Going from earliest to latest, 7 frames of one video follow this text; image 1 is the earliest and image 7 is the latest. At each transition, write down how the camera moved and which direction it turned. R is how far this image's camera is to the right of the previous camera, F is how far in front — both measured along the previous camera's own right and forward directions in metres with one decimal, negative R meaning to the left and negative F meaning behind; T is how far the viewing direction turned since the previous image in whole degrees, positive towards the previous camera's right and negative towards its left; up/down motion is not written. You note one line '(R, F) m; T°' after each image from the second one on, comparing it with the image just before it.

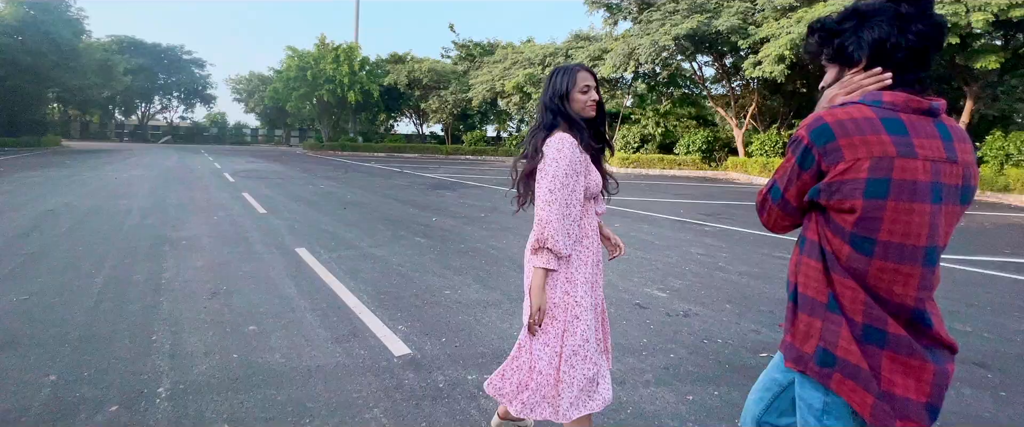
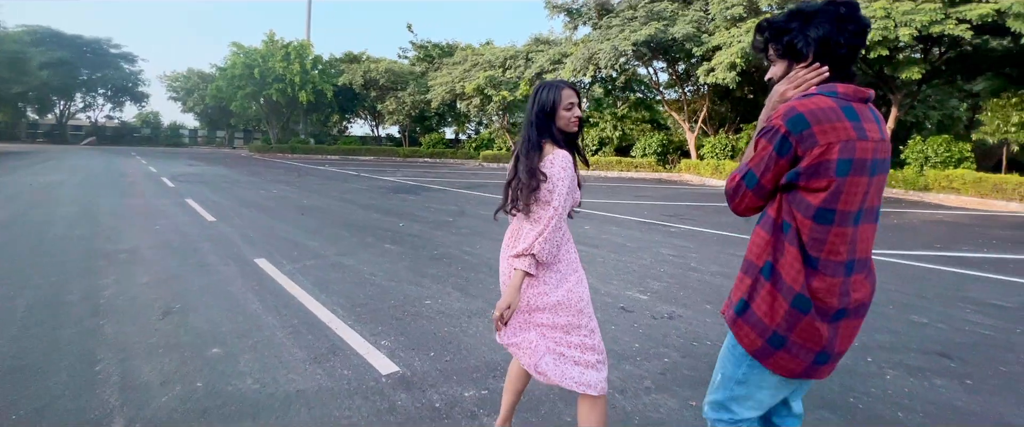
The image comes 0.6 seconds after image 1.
(-0.7, 0.0) m; +9°
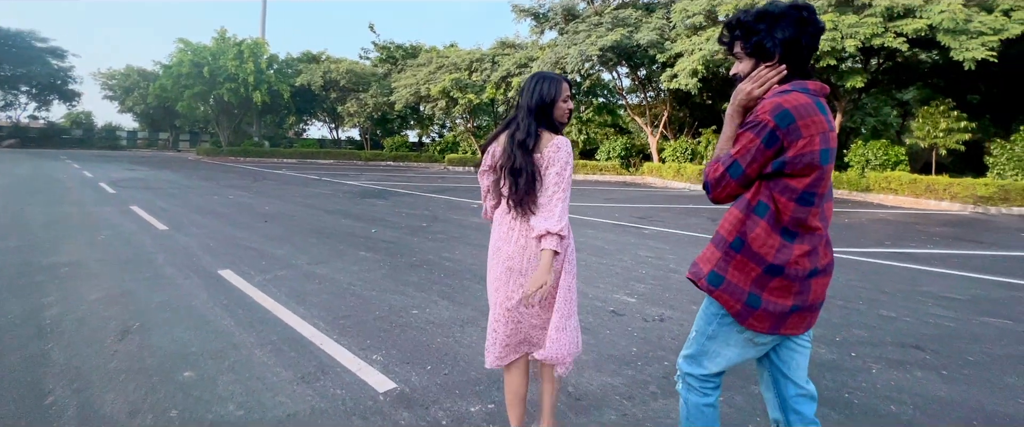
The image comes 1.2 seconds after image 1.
(-0.6, +0.1) m; +8°
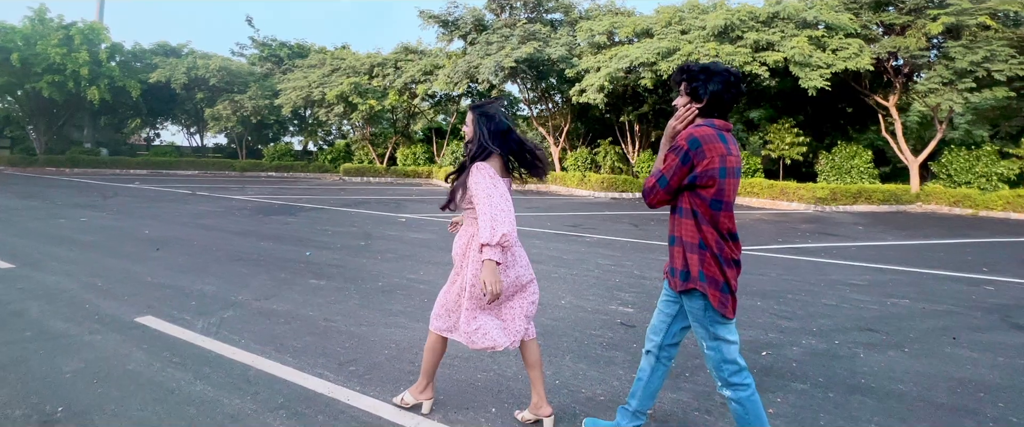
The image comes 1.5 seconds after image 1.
(-1.8, +0.2) m; +18°
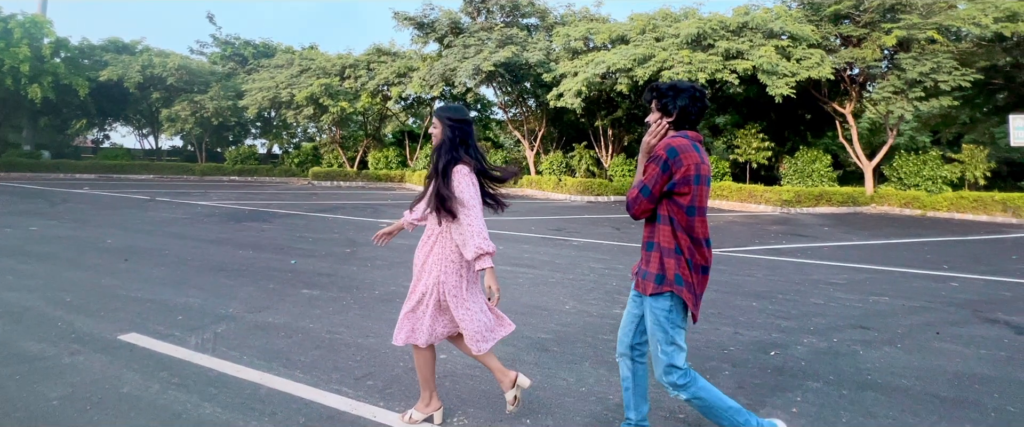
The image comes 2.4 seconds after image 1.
(-0.7, 0.0) m; +6°
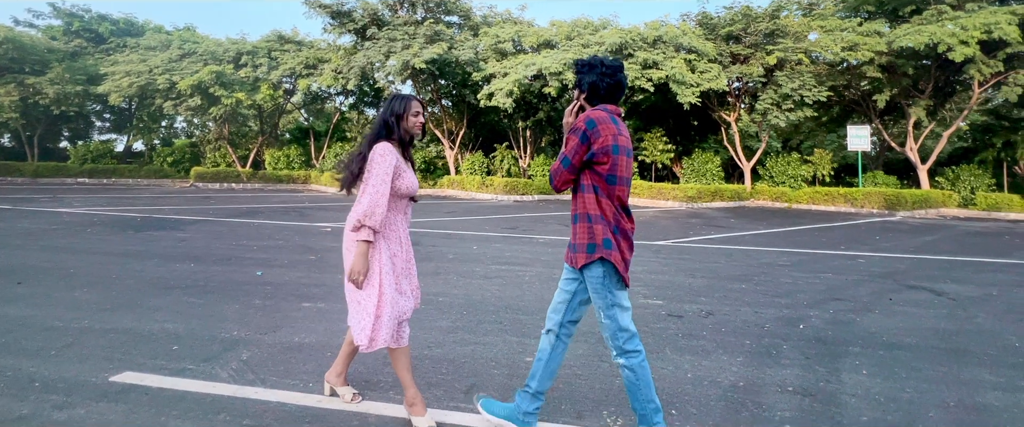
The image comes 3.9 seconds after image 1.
(-2.3, +0.5) m; +19°
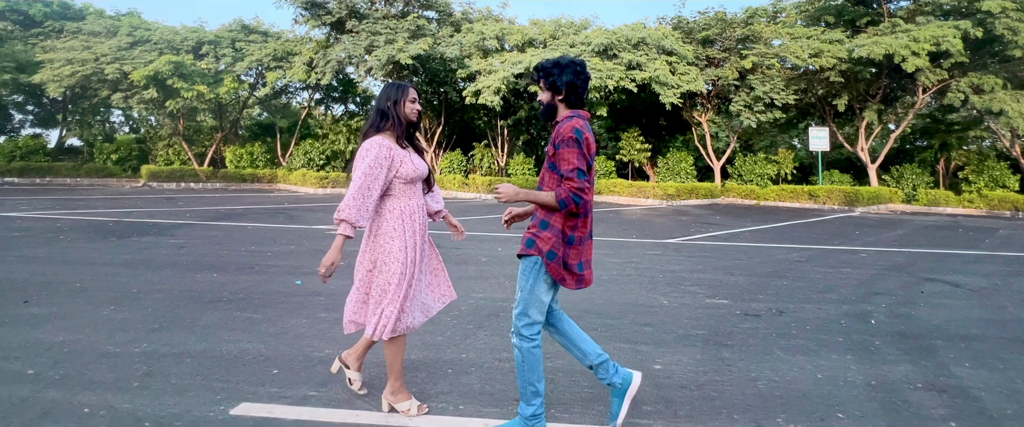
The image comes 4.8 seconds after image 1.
(-1.6, +0.5) m; +9°
